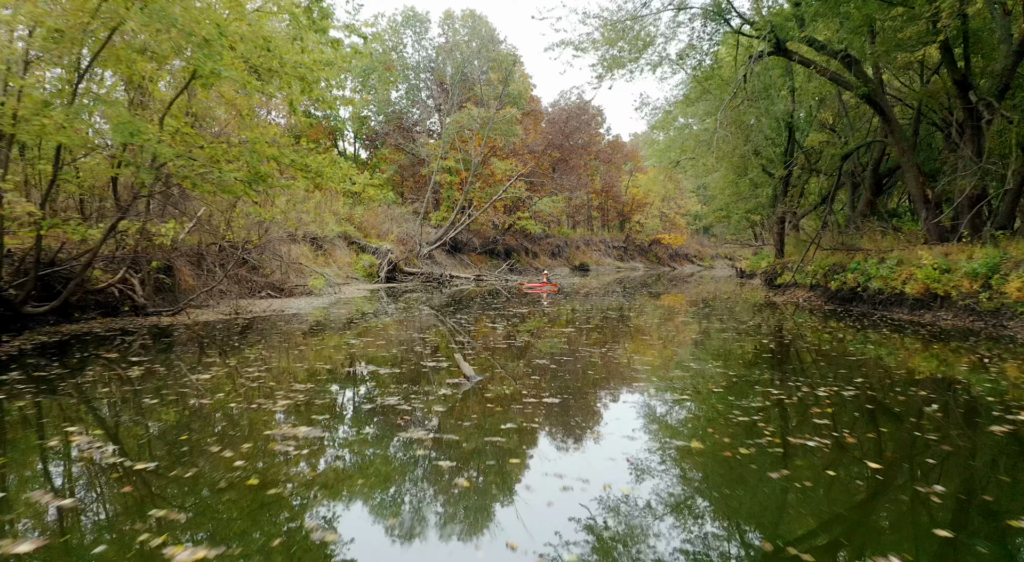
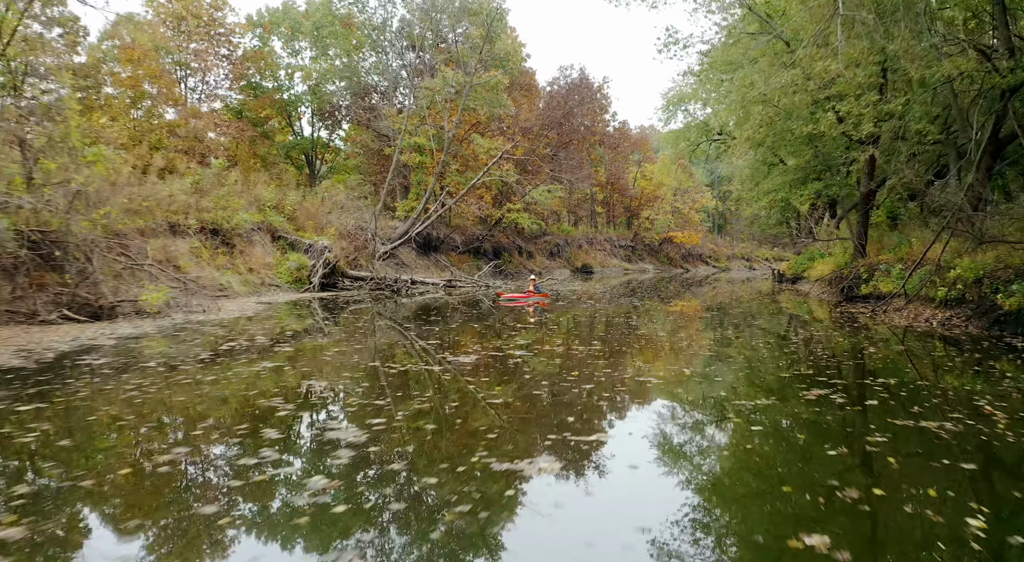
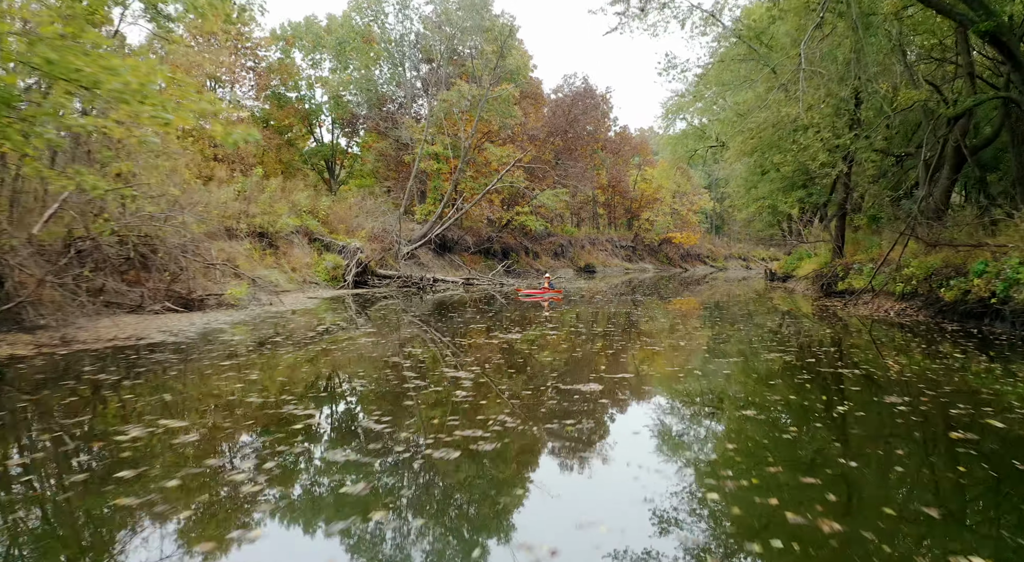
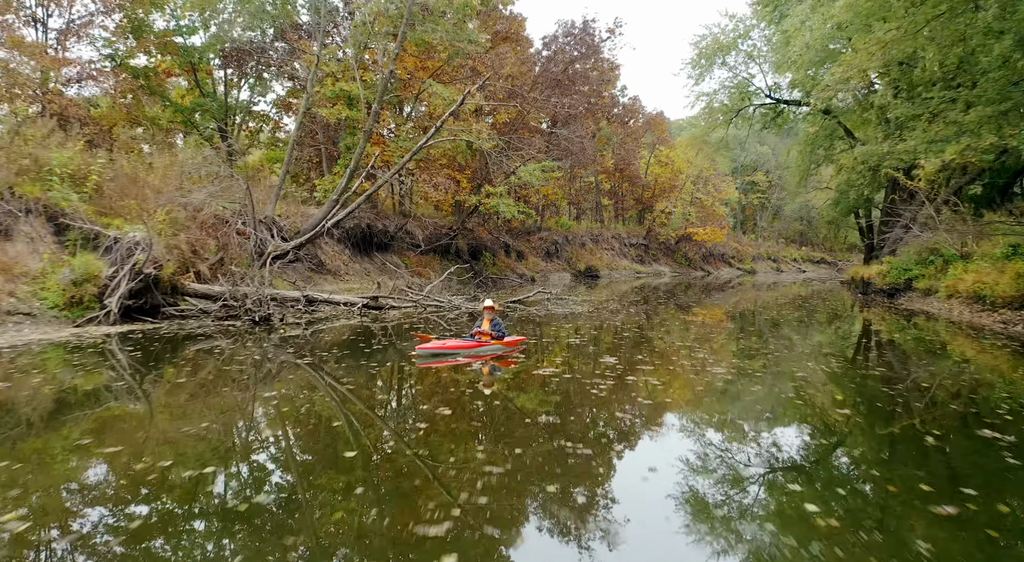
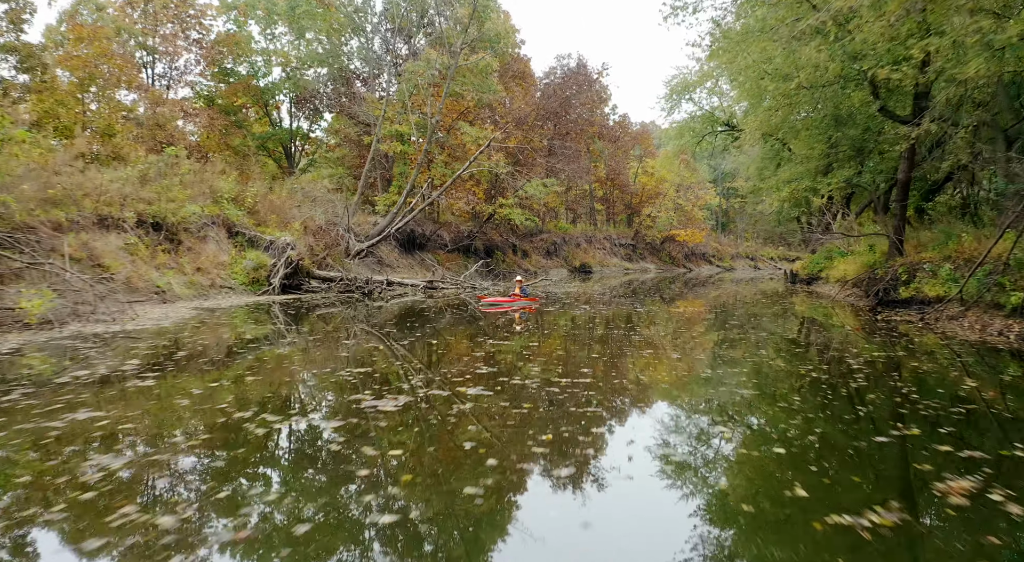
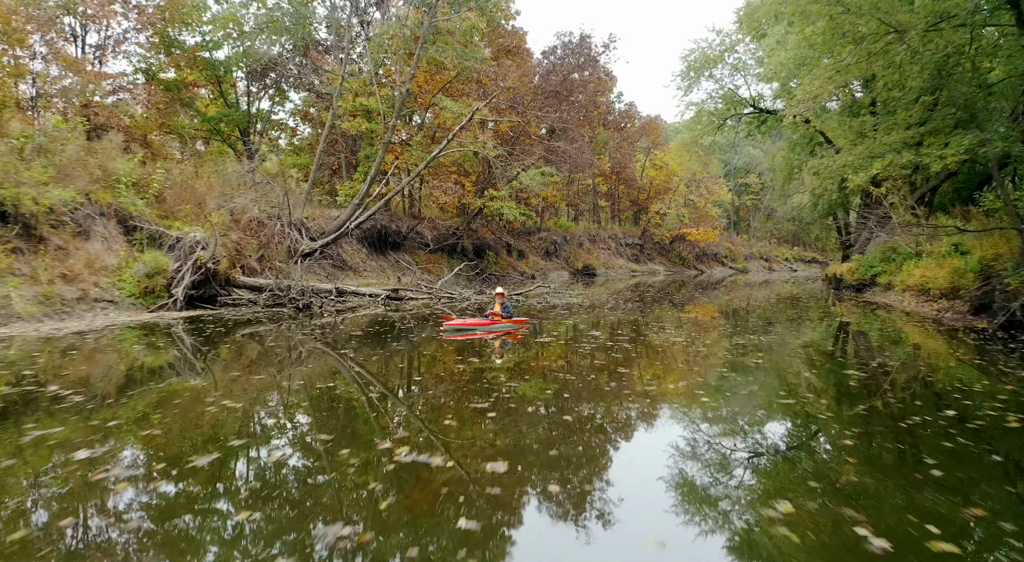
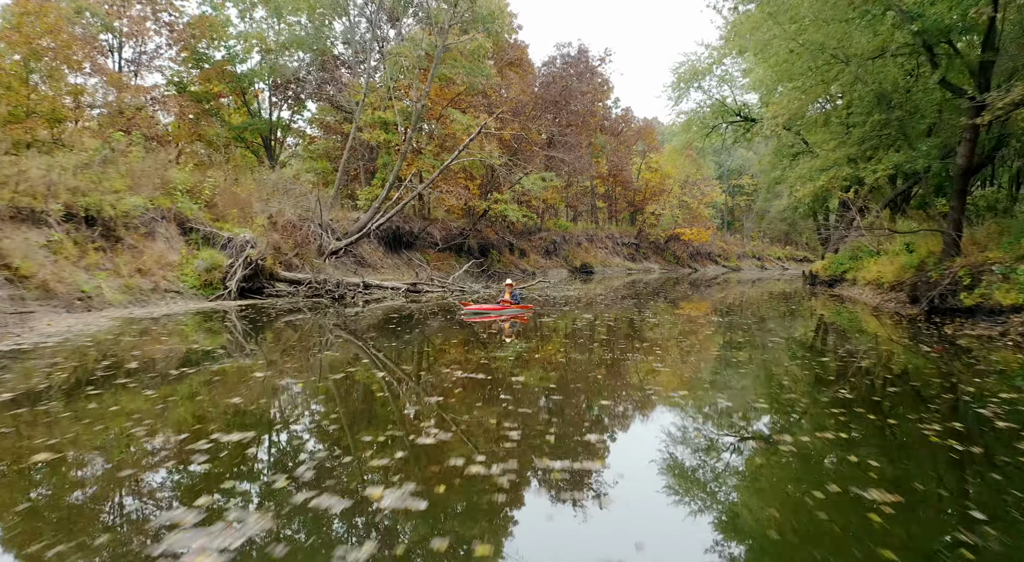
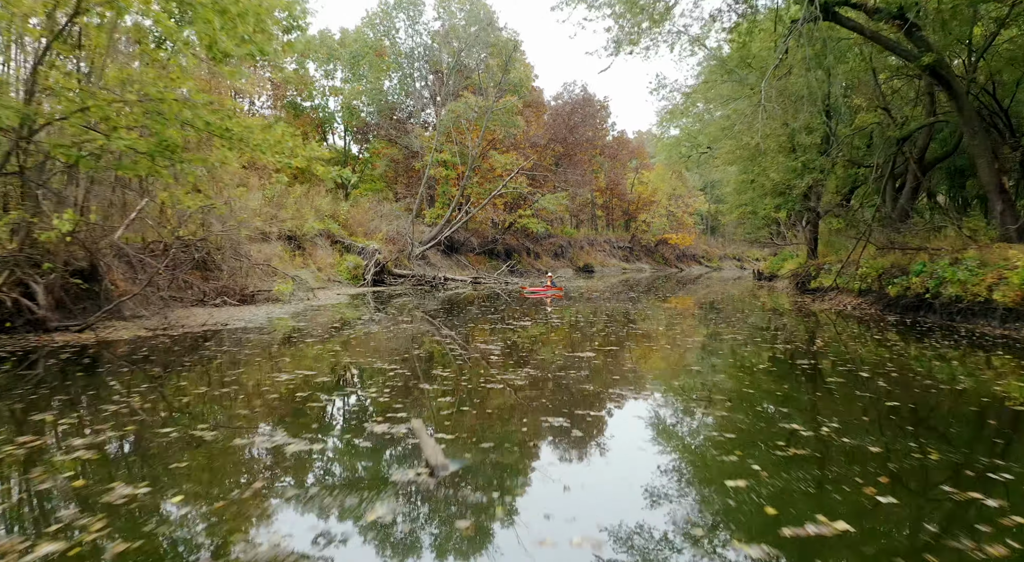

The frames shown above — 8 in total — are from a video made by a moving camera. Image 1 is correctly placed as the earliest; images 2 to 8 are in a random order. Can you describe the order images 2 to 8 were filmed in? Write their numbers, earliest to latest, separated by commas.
8, 3, 2, 5, 7, 6, 4
